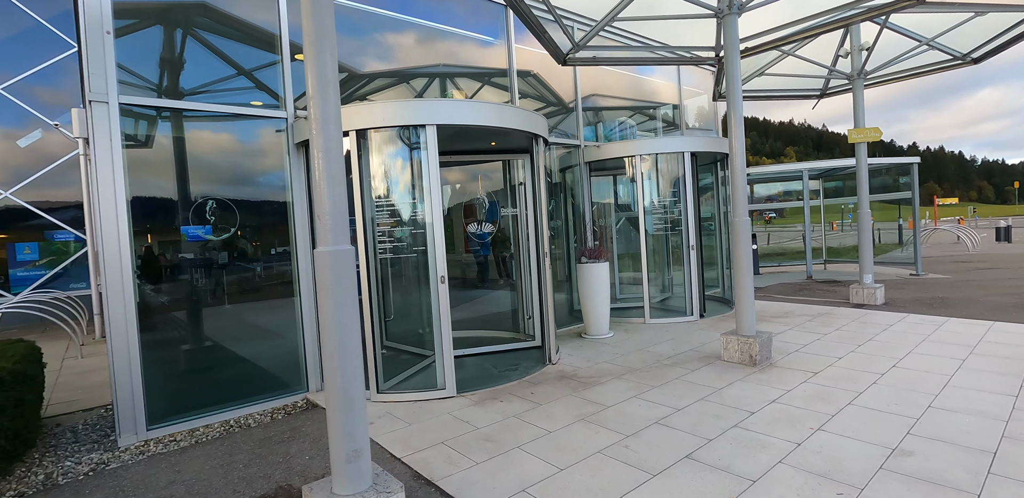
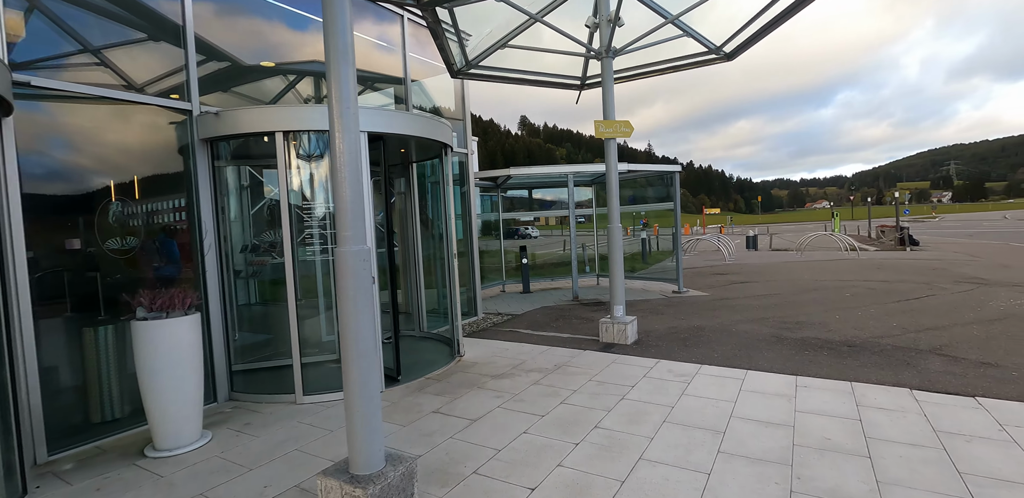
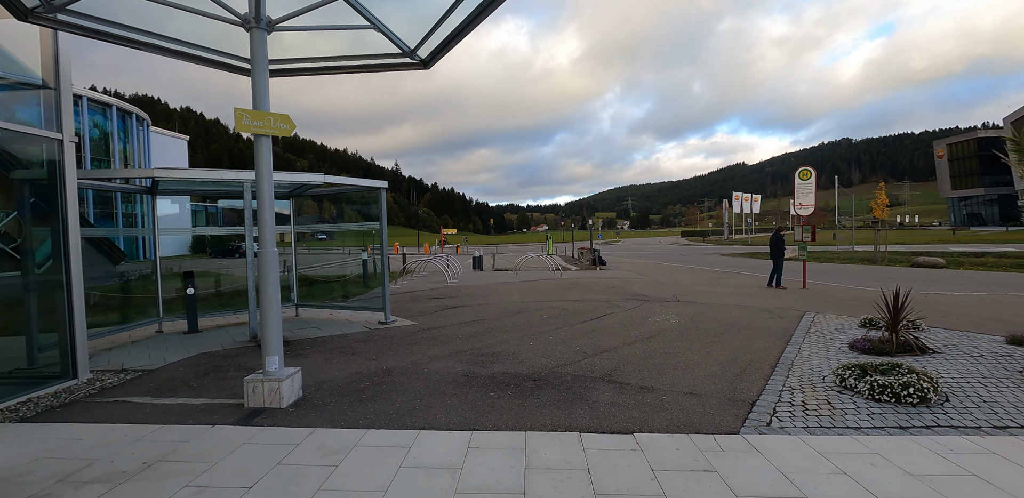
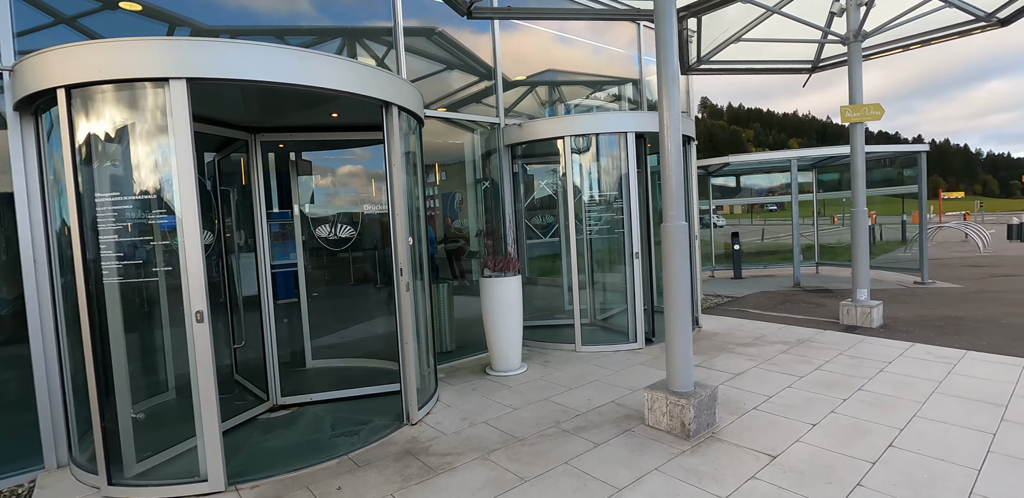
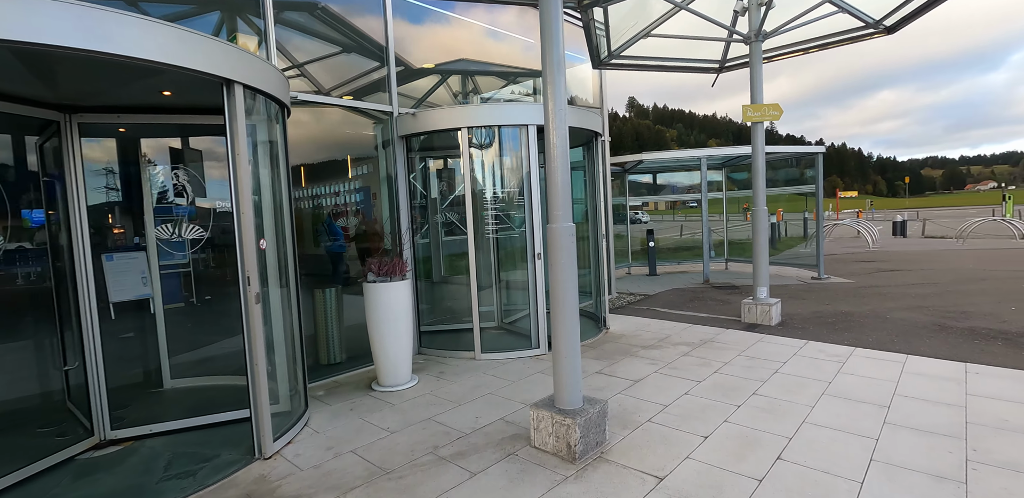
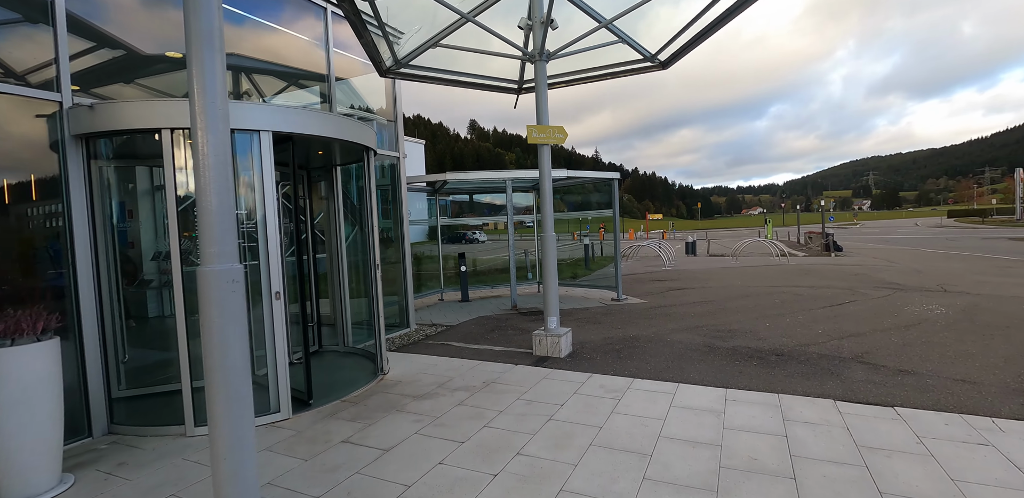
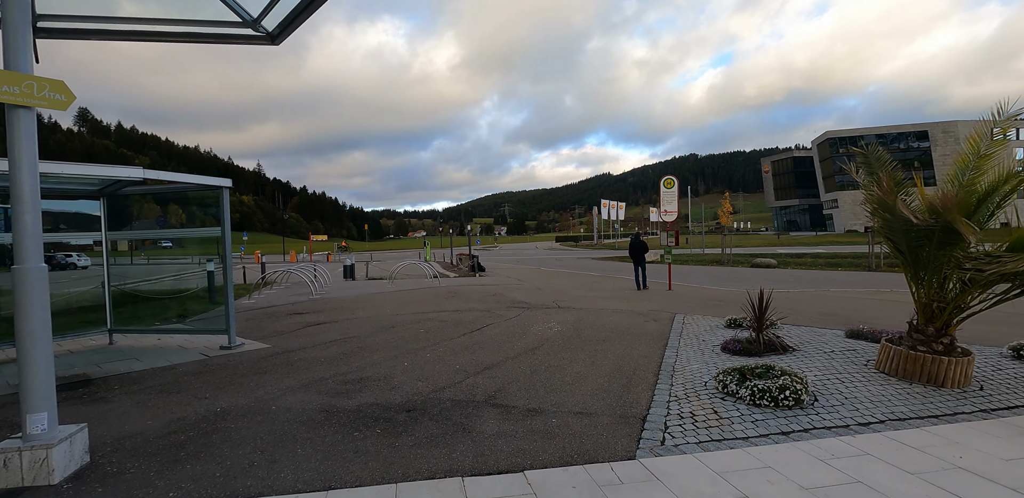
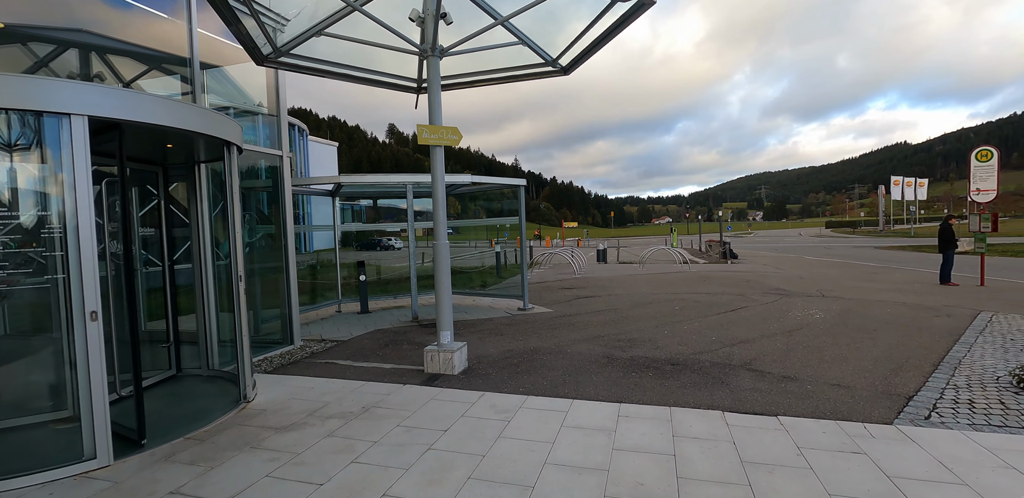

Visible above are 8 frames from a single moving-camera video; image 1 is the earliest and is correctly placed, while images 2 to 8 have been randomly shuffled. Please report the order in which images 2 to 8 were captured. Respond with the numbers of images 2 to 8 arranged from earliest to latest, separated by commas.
4, 5, 2, 6, 8, 3, 7
